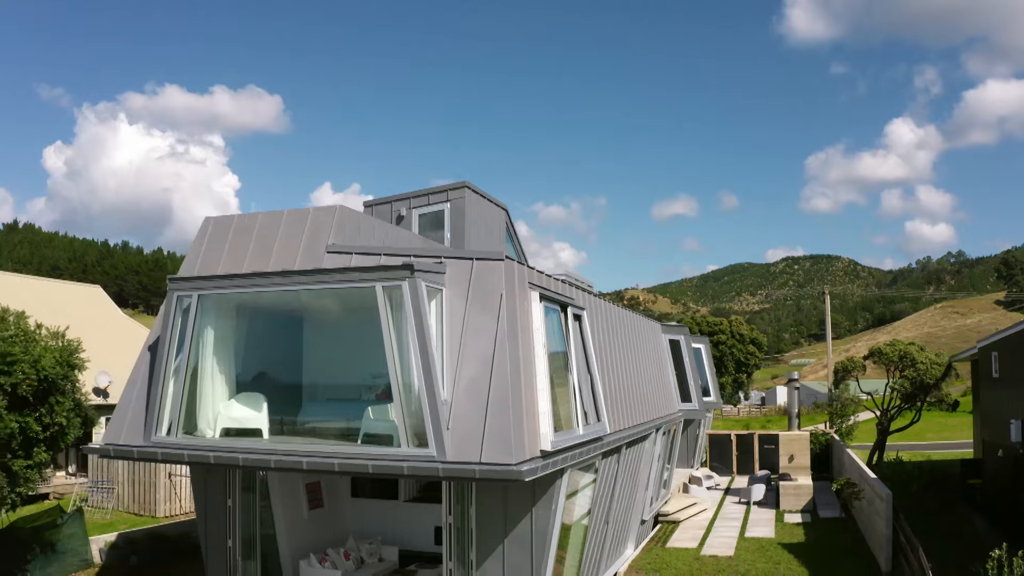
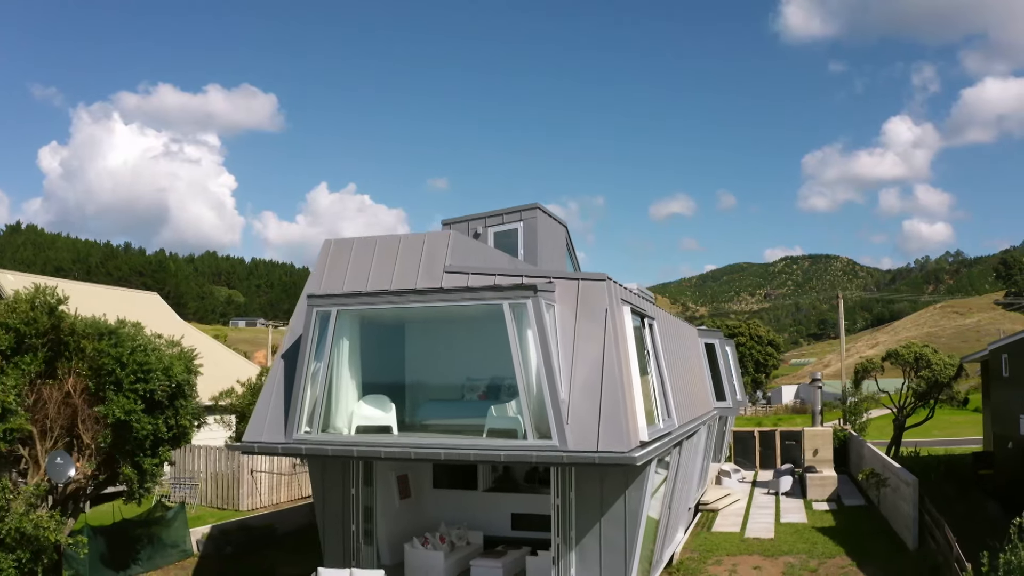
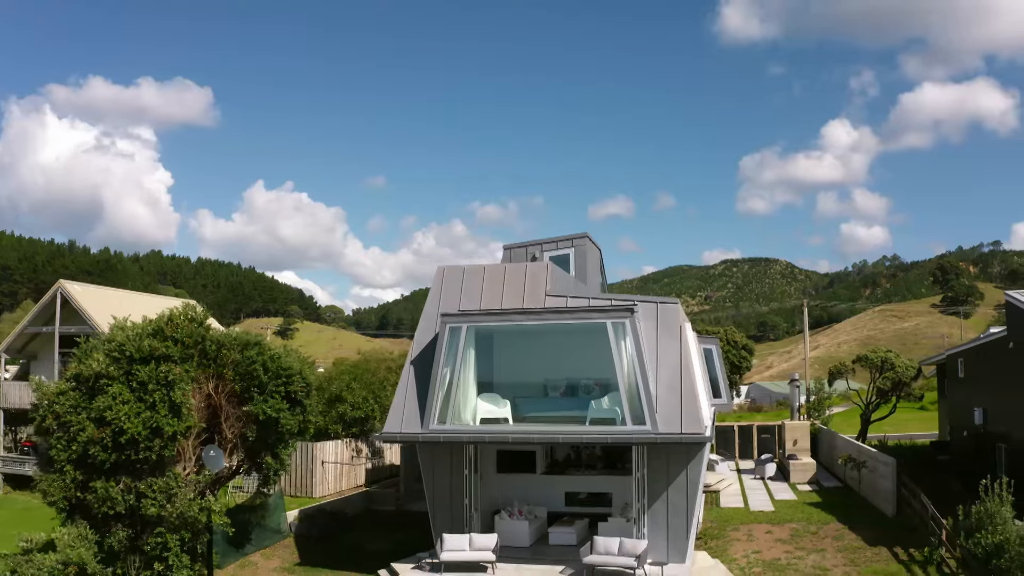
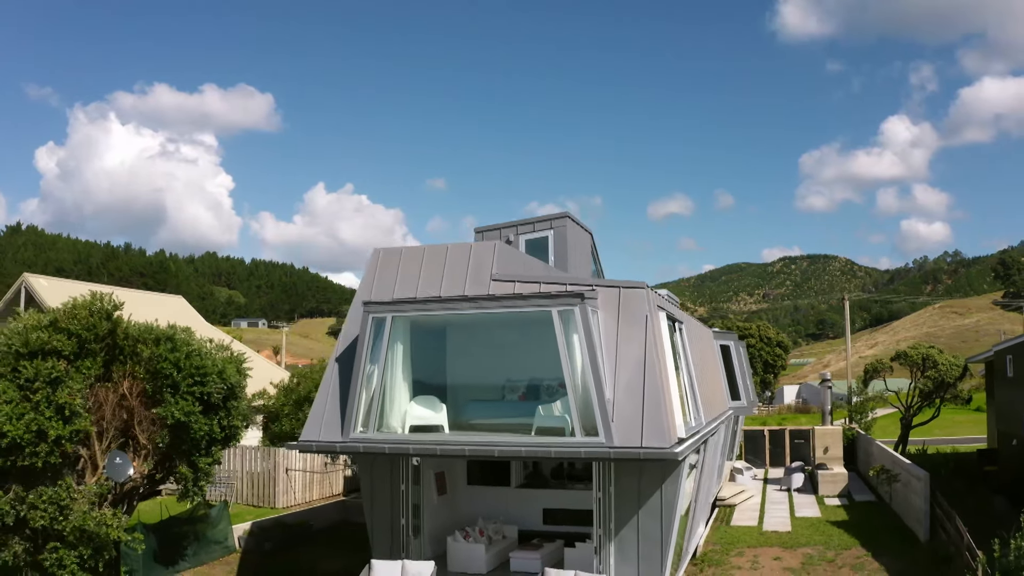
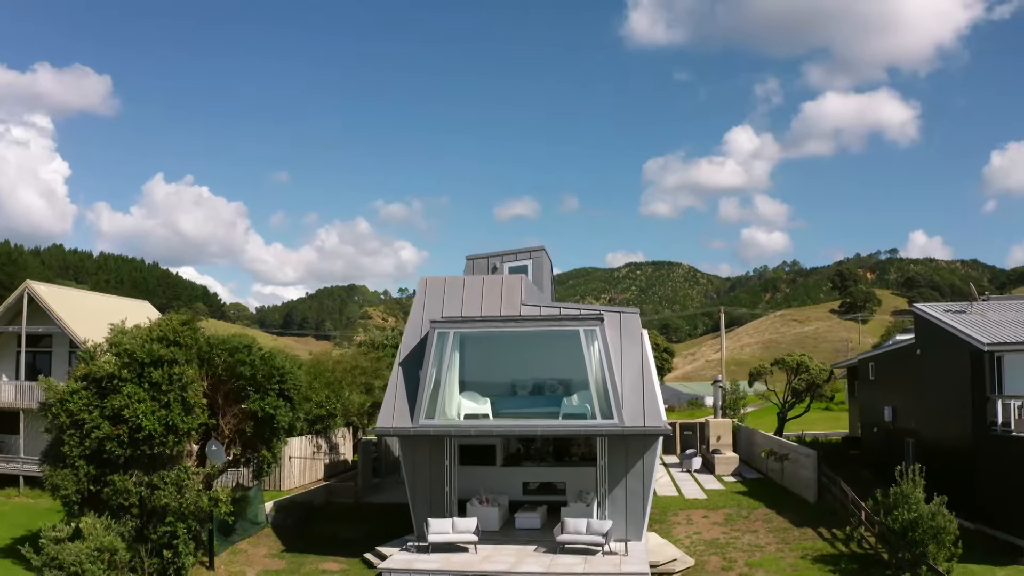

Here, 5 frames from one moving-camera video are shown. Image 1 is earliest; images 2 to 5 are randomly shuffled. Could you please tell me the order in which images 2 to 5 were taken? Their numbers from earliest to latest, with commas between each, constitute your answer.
2, 4, 3, 5
